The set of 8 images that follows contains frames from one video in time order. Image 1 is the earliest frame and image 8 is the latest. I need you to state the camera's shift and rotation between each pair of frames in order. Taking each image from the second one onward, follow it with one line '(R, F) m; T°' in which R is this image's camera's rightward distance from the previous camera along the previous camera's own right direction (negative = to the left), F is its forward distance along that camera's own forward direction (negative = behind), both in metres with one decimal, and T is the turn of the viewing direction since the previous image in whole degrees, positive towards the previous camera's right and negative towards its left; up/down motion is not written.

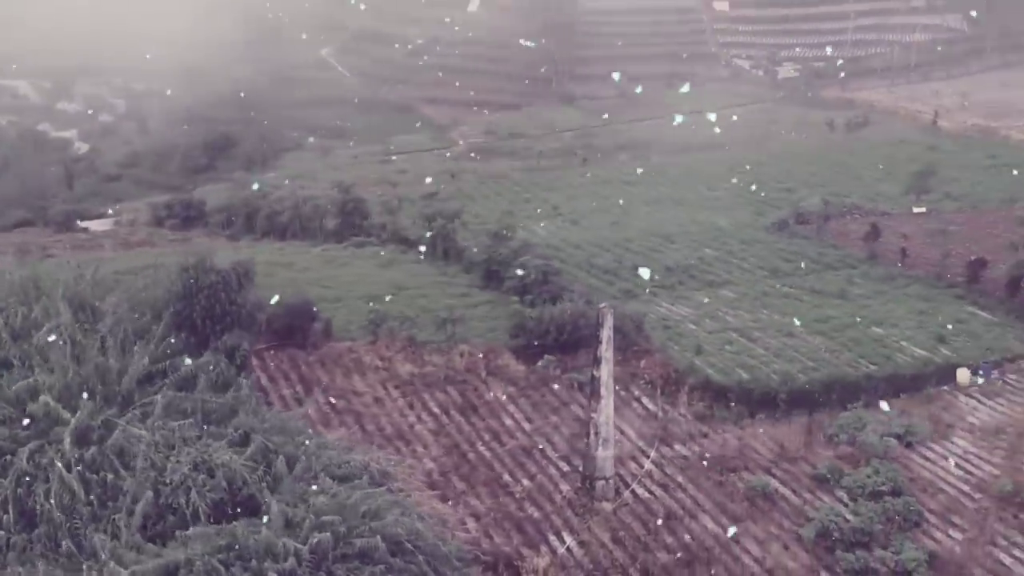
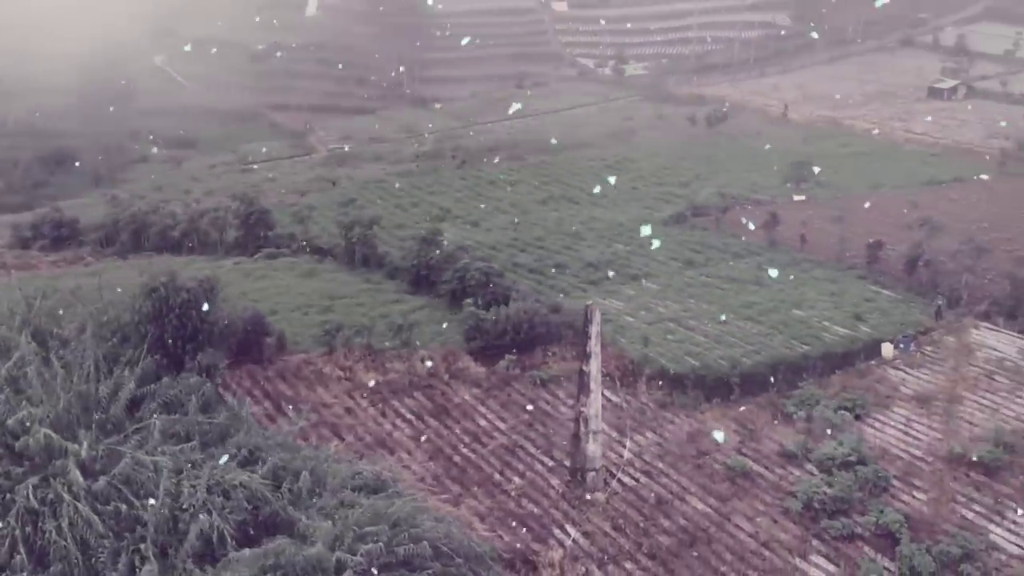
(-0.9, 0.0) m; +9°
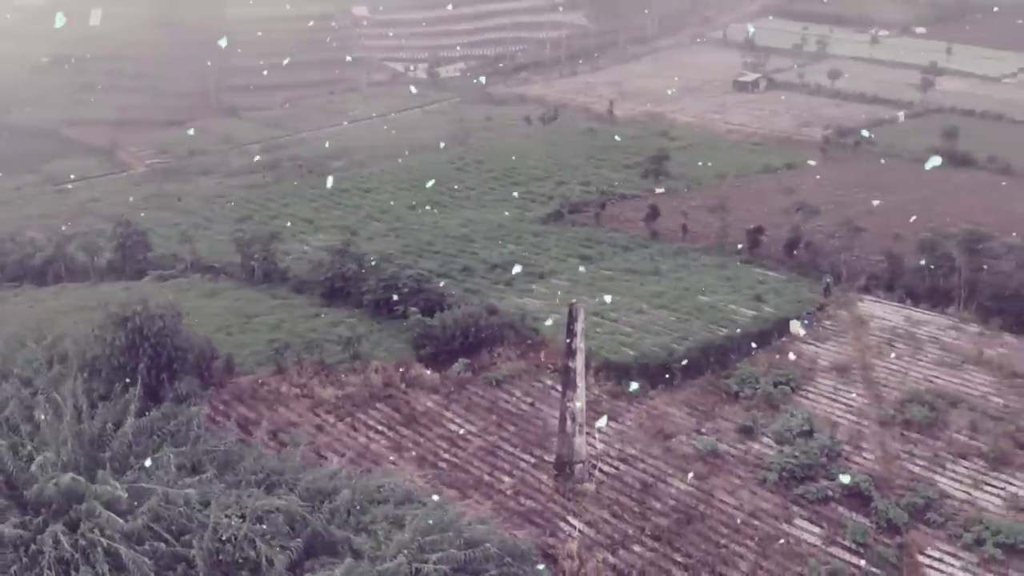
(-1.2, 0.0) m; +11°
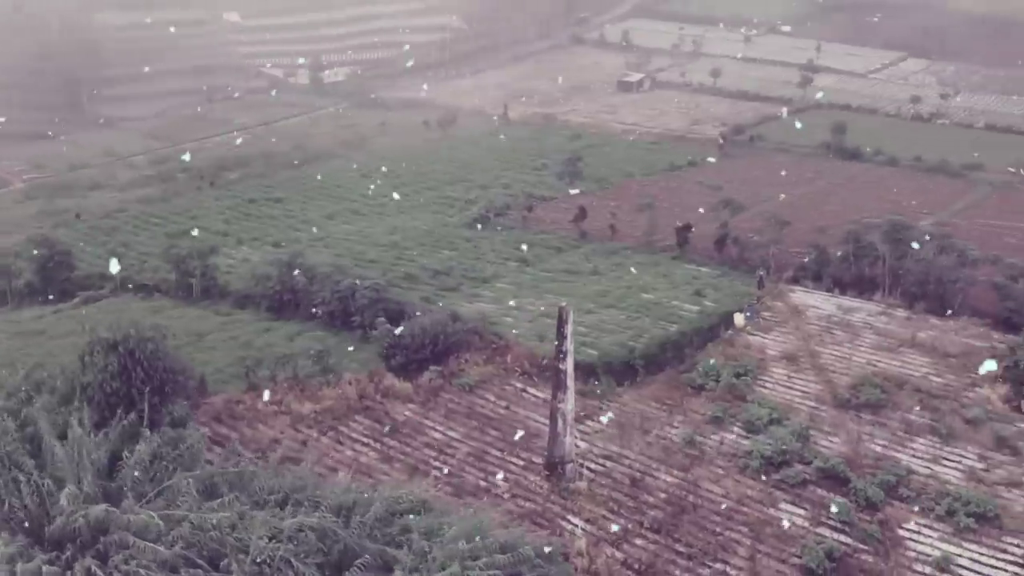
(-0.8, -0.1) m; +7°
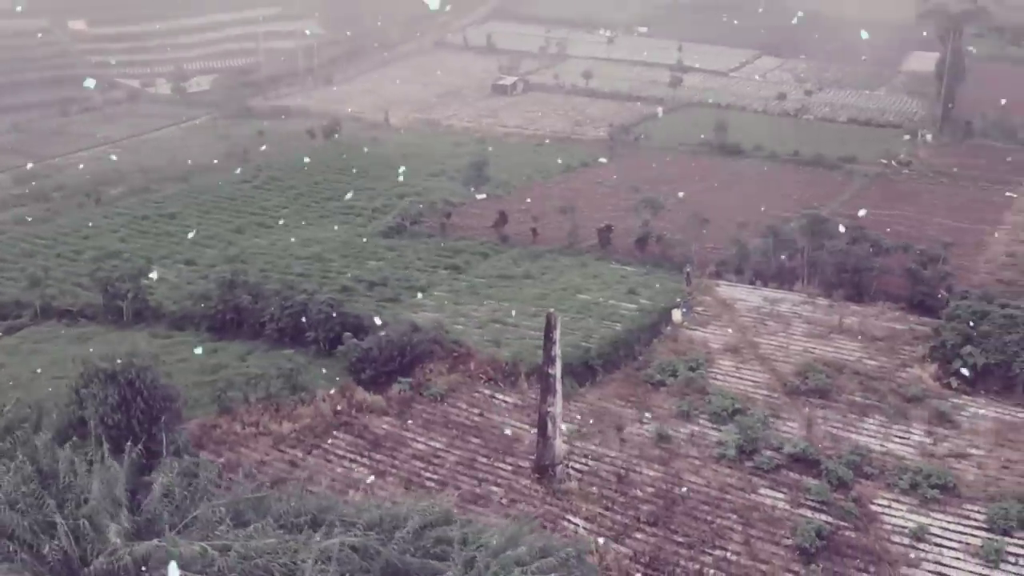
(-0.9, -0.1) m; +8°
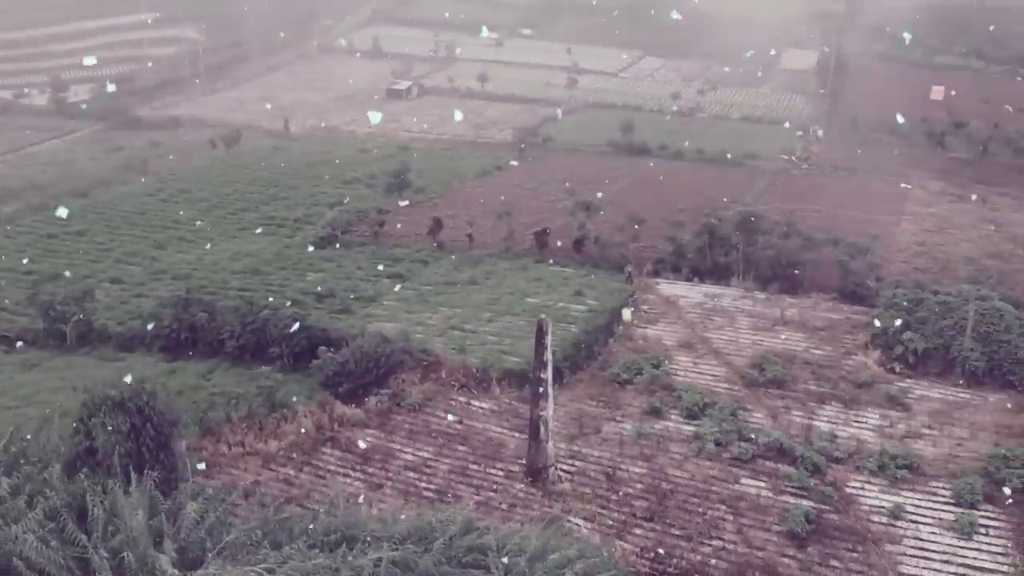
(-0.8, -0.1) m; +7°
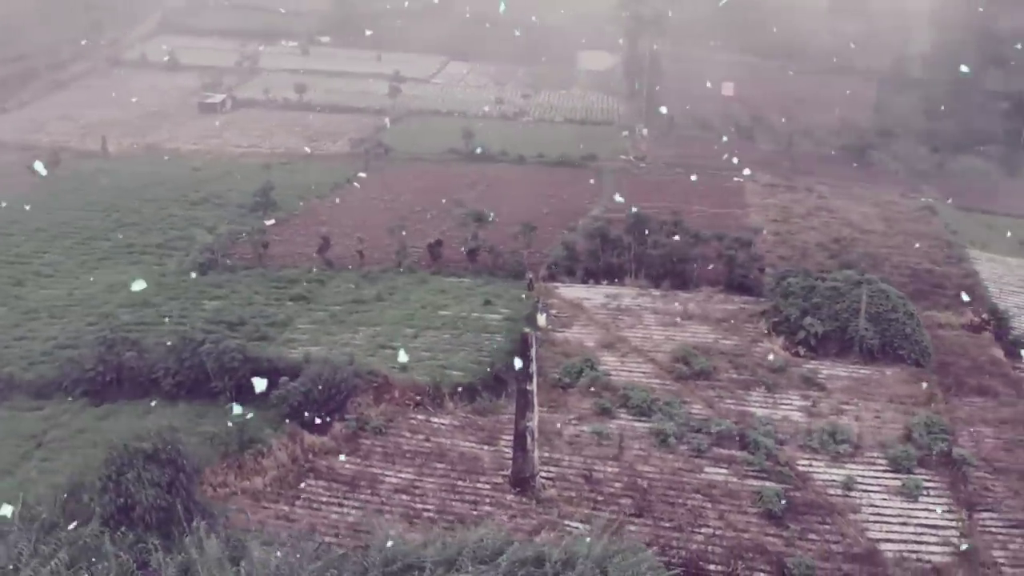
(-1.4, 0.0) m; +12°
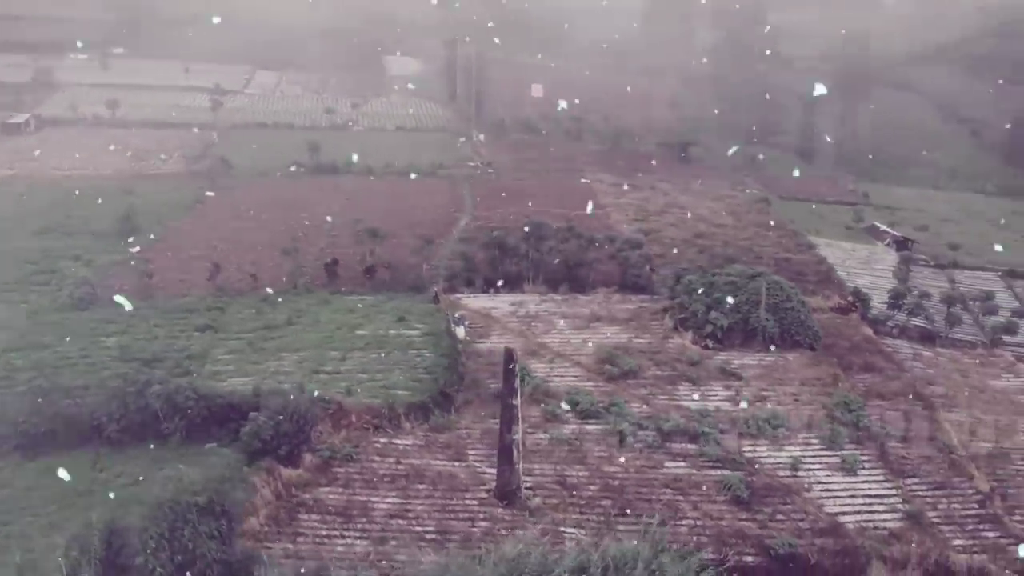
(-1.4, 0.0) m; +12°
